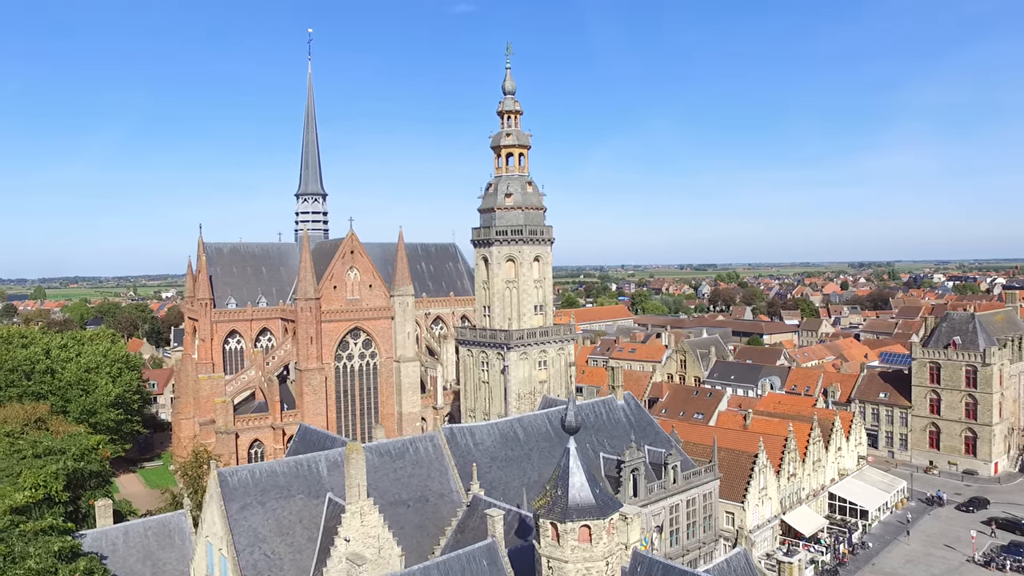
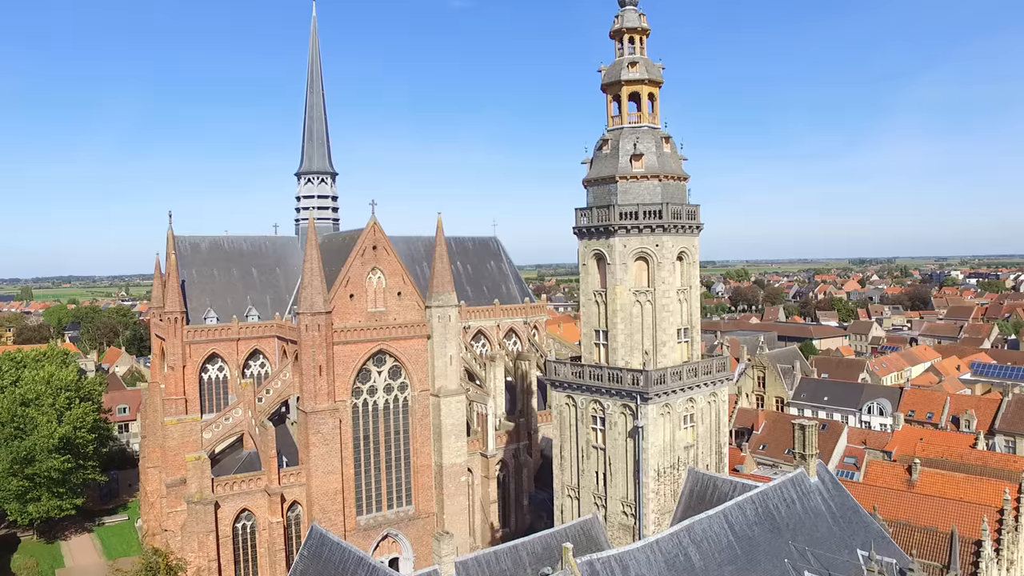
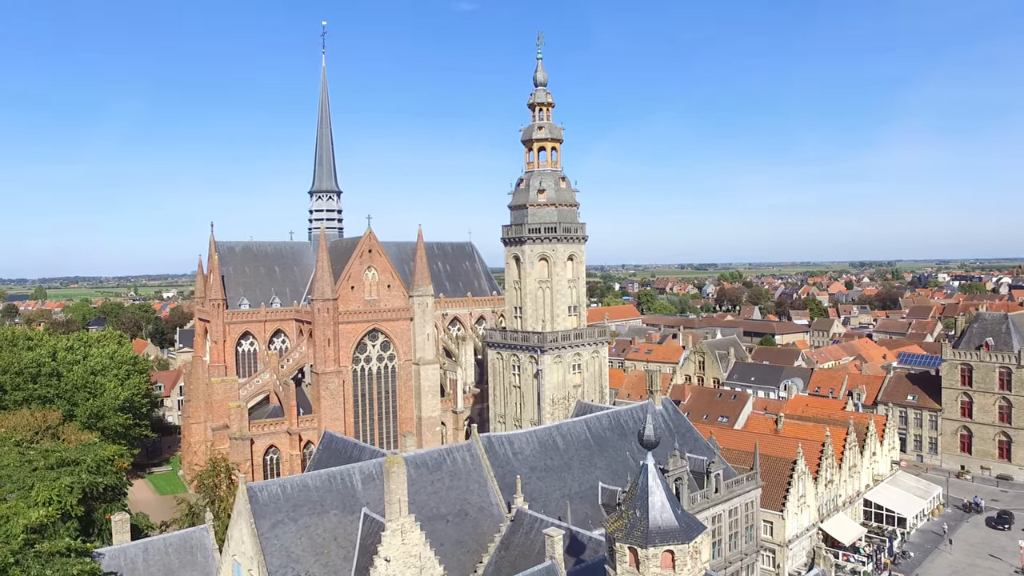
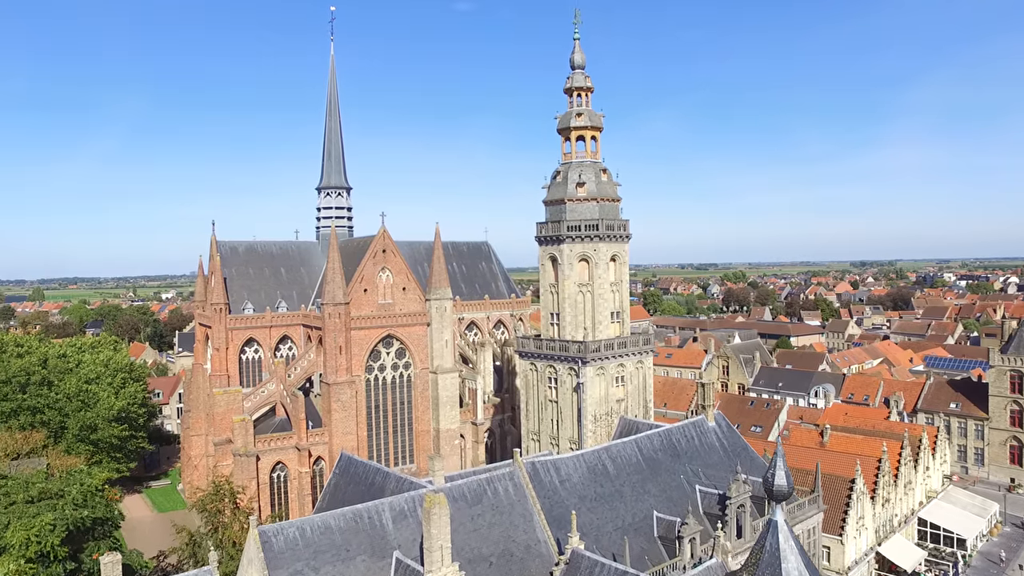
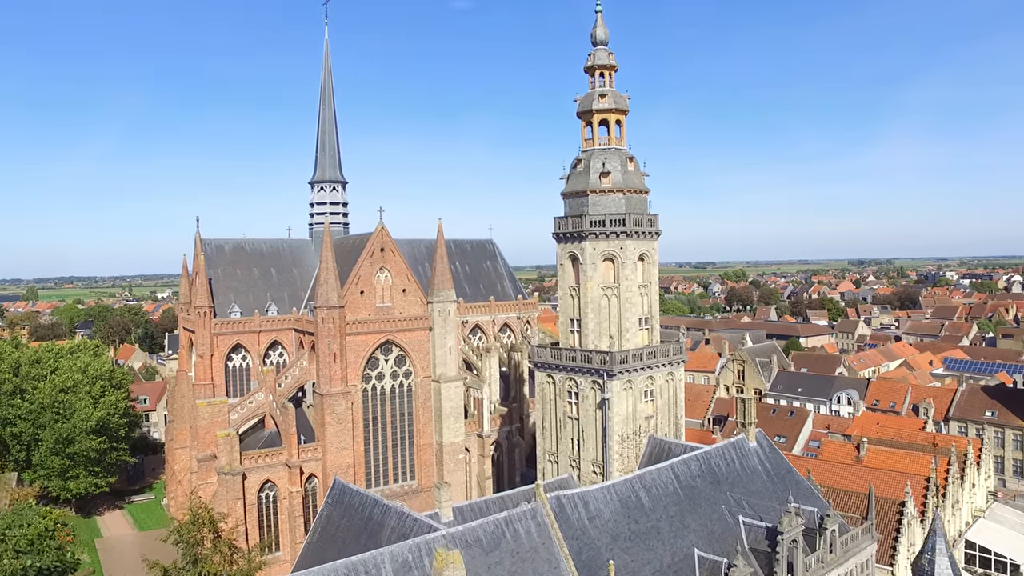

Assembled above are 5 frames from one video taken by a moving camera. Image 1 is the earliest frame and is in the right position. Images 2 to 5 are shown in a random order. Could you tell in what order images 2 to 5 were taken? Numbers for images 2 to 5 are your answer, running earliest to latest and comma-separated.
3, 4, 5, 2
